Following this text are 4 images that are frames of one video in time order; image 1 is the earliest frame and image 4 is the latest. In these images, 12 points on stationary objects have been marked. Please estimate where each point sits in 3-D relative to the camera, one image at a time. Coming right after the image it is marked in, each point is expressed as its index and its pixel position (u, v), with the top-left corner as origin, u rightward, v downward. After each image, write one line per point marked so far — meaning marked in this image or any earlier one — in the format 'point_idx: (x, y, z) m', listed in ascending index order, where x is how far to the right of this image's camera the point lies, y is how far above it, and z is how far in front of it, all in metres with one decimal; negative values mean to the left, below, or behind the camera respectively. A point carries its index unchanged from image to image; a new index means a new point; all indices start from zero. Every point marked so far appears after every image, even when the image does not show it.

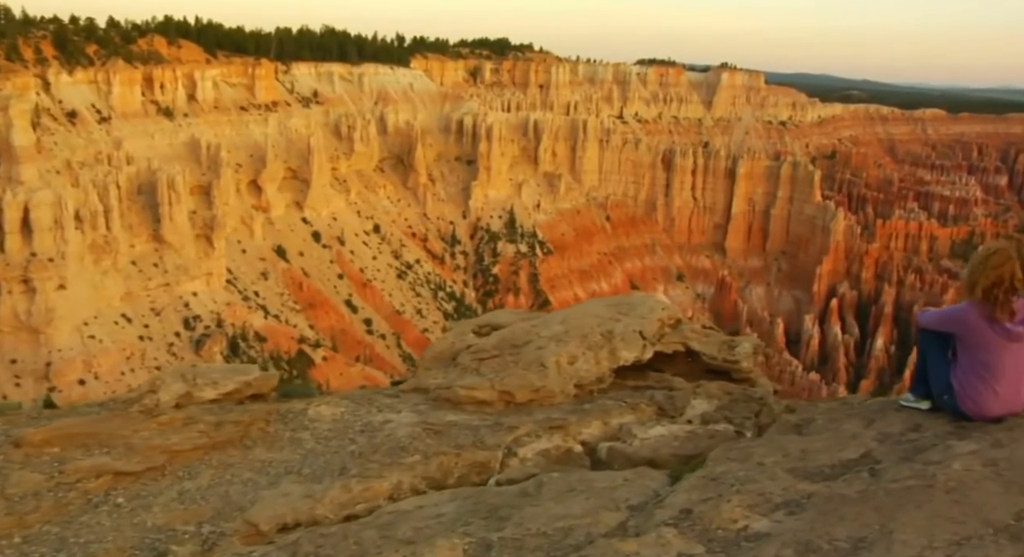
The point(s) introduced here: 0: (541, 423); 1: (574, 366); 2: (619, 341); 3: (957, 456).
0: (+0.2, -1.3, +6.8) m
1: (+0.6, -0.9, +7.6) m
2: (+1.1, -0.7, +8.1) m
3: (+2.8, -1.1, +4.8) m
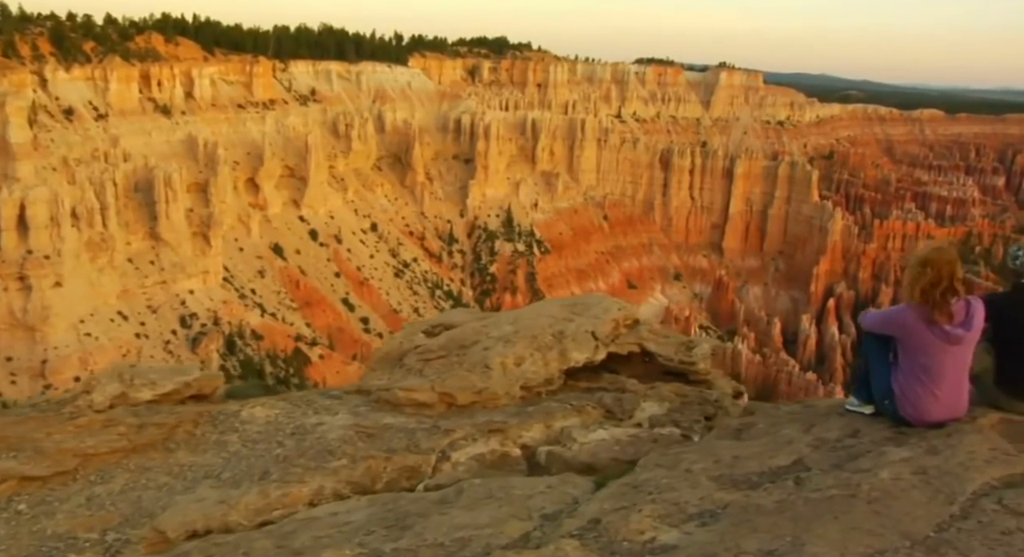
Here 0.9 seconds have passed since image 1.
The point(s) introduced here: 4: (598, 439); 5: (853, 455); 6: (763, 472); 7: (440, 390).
0: (-0.3, -1.3, +6.6) m
1: (+0.1, -0.9, +7.4) m
2: (+0.6, -0.7, +7.9) m
3: (+2.3, -1.1, +4.6) m
4: (+0.7, -1.3, +6.5) m
5: (+2.2, -1.1, +4.9) m
6: (+1.6, -1.2, +4.8) m
7: (-0.7, -1.0, +7.0) m
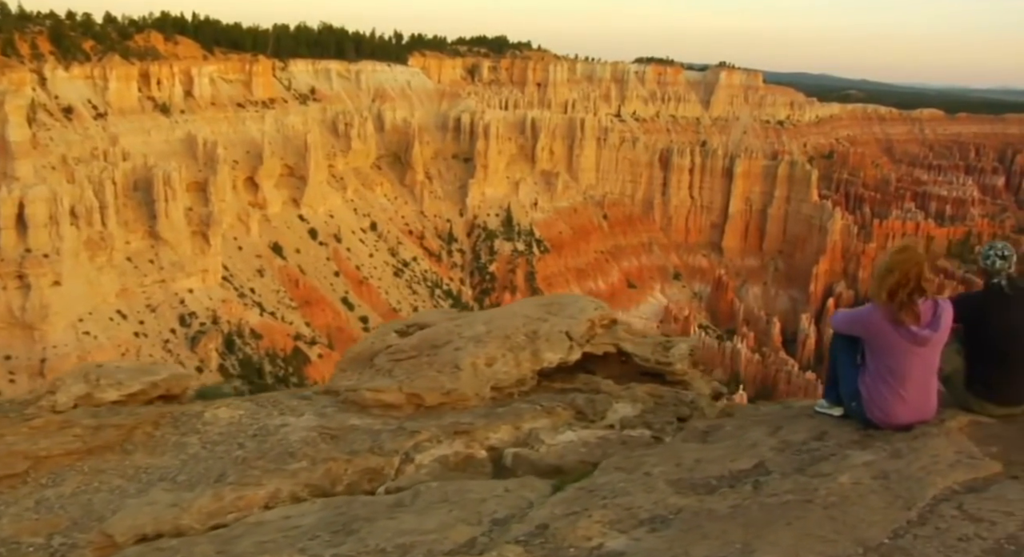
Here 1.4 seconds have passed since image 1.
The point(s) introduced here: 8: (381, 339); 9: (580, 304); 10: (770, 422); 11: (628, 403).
0: (-0.6, -1.3, +6.5) m
1: (-0.2, -0.9, +7.3) m
2: (+0.3, -0.6, +7.8) m
3: (+2.0, -1.1, +4.5) m
4: (+0.4, -1.3, +6.3) m
5: (+1.9, -1.1, +4.8) m
6: (+1.3, -1.2, +4.7) m
7: (-0.9, -1.0, +6.9) m
8: (-1.4, -0.6, +8.2) m
9: (+0.8, -0.3, +8.5) m
10: (+1.9, -1.1, +5.8) m
11: (+1.1, -1.2, +7.5) m
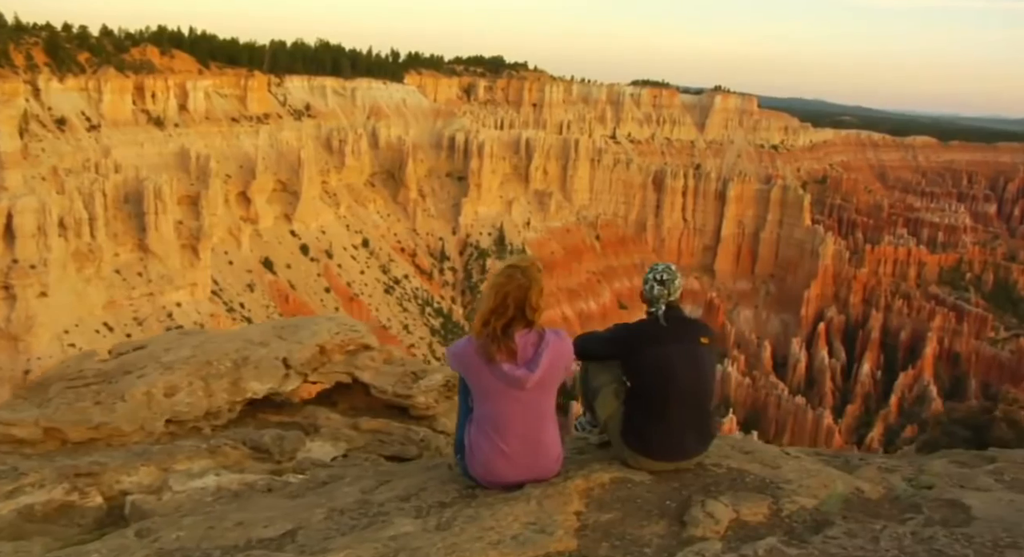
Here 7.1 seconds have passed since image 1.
0: (-3.2, -1.4, +5.5) m
1: (-2.8, -1.0, +6.4) m
2: (-2.3, -0.8, +6.8) m
3: (-0.7, -1.2, +3.6) m
4: (-2.2, -1.5, +5.4) m
5: (-0.8, -1.2, +3.9) m
6: (-1.4, -1.3, +3.7) m
7: (-3.6, -1.1, +6.0) m
8: (-4.0, -0.8, +7.2) m
9: (-1.9, -0.5, +7.6) m
10: (-0.7, -1.2, +4.9) m
11: (-1.5, -1.4, +6.5) m
